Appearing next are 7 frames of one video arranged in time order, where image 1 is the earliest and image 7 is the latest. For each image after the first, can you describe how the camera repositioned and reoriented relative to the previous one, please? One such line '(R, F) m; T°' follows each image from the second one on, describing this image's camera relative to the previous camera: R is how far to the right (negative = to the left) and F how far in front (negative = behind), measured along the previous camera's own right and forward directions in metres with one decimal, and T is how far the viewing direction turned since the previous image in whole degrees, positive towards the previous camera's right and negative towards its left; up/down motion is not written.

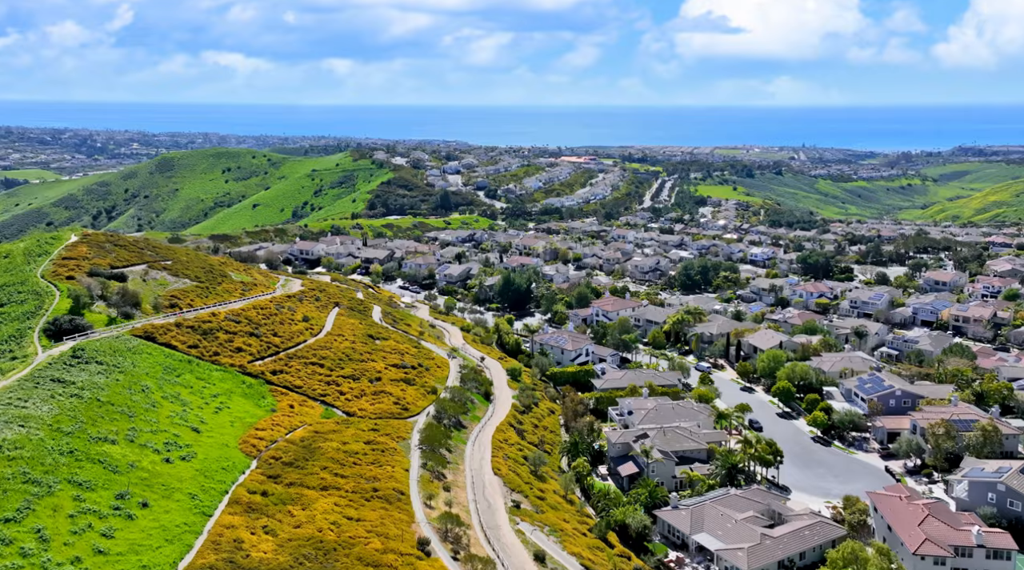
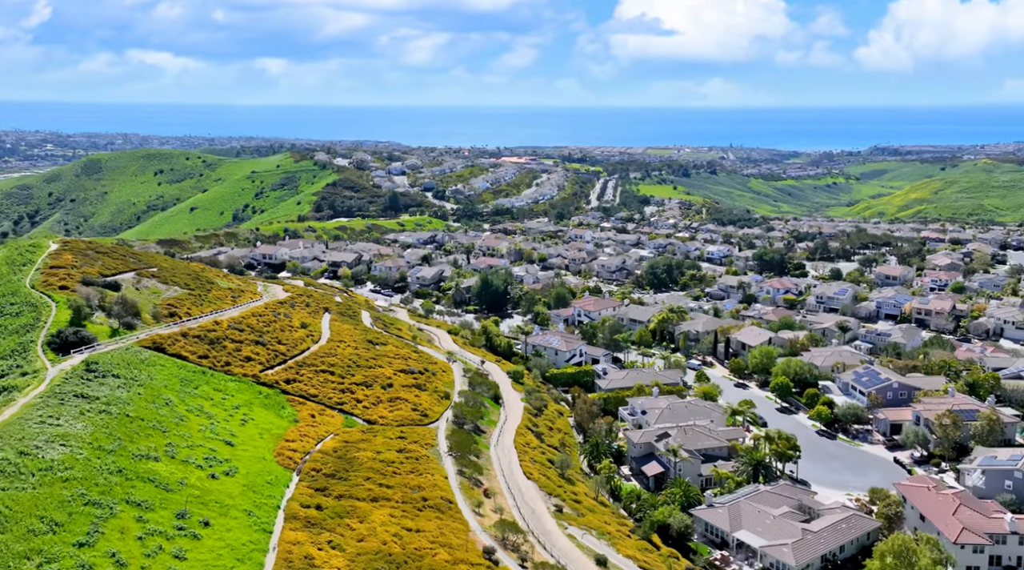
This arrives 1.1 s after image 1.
(-9.1, +0.8) m; +6°
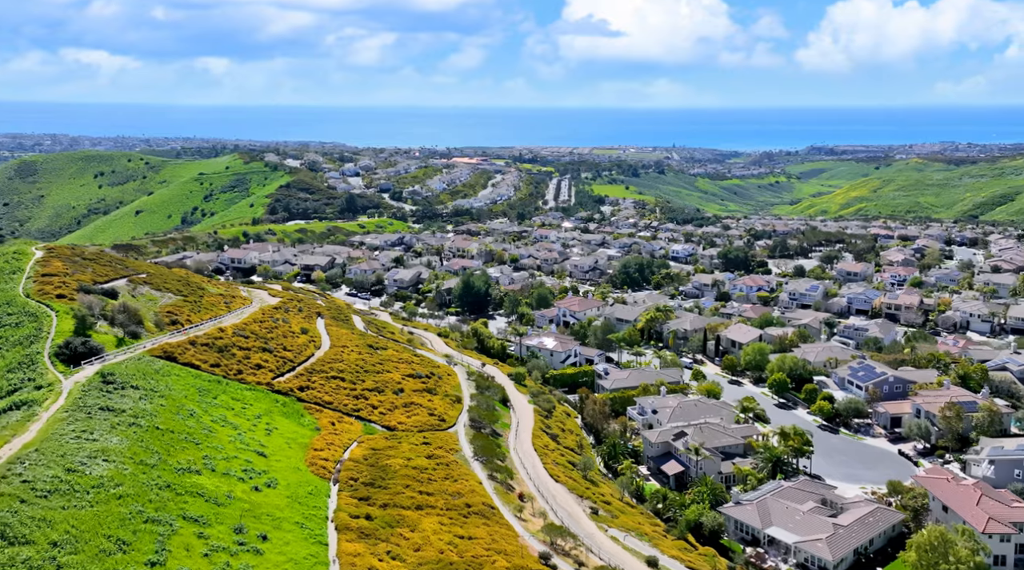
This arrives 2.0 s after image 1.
(-7.4, +0.8) m; +5°
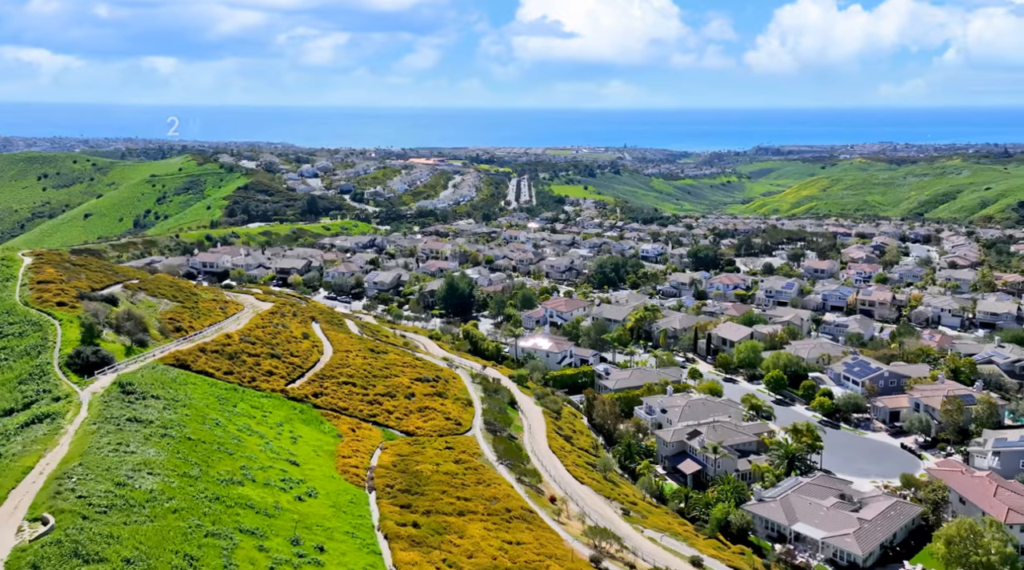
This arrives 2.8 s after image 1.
(-6.5, +0.8) m; +4°
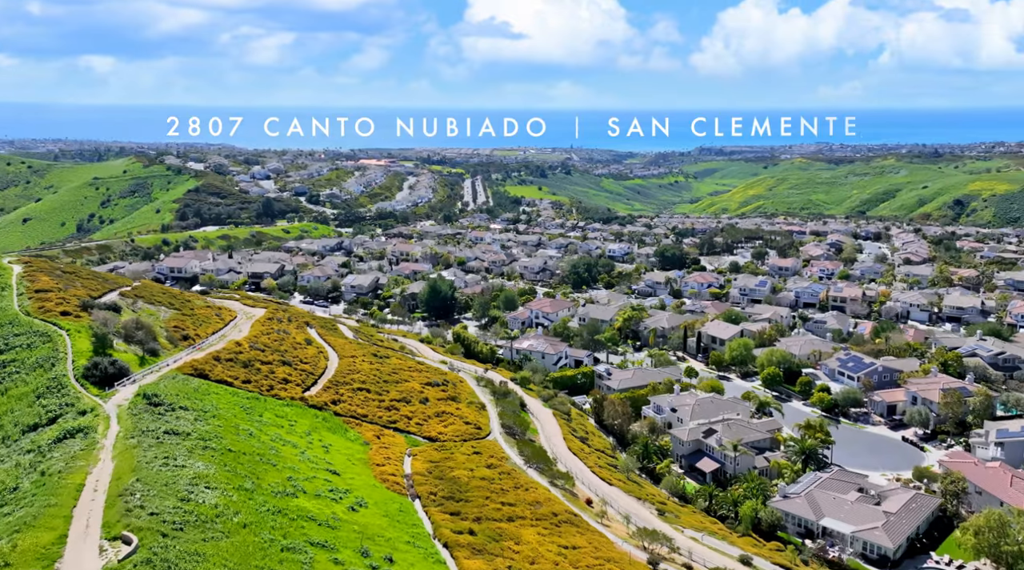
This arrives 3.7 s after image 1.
(-7.2, +1.0) m; +4°
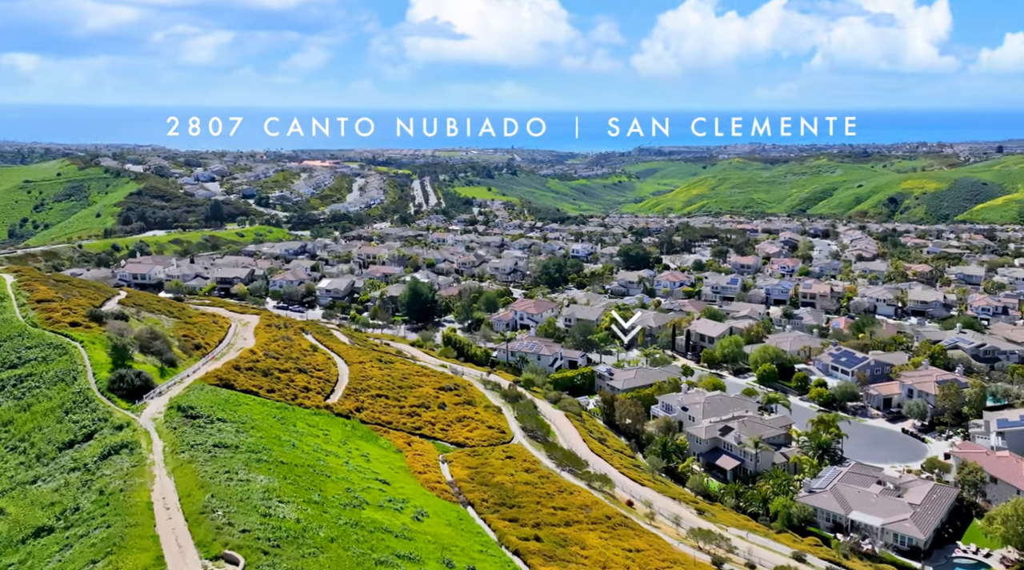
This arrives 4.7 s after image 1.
(-8.0, +1.3) m; +5°
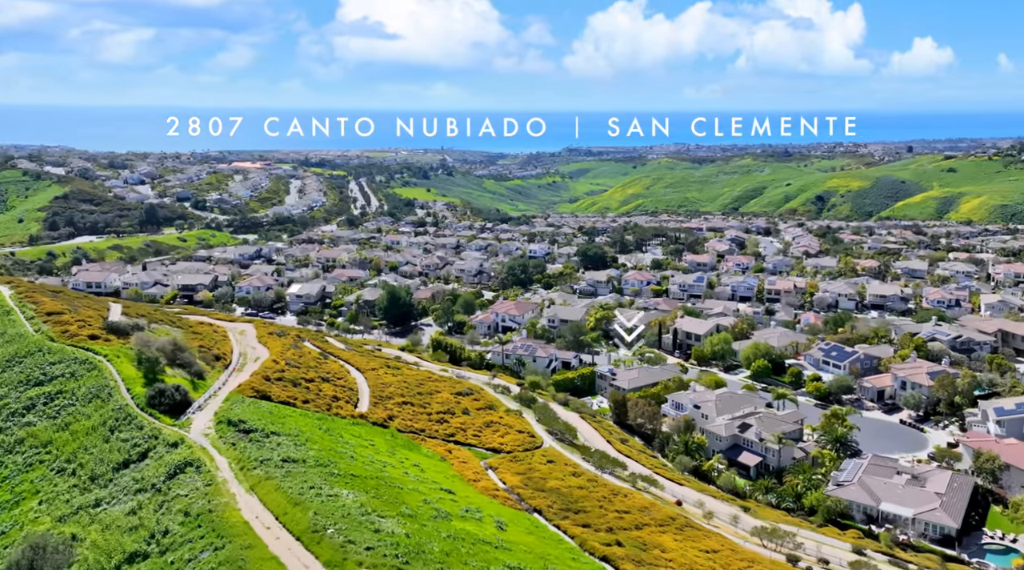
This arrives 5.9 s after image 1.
(-9.3, +1.9) m; +6°
